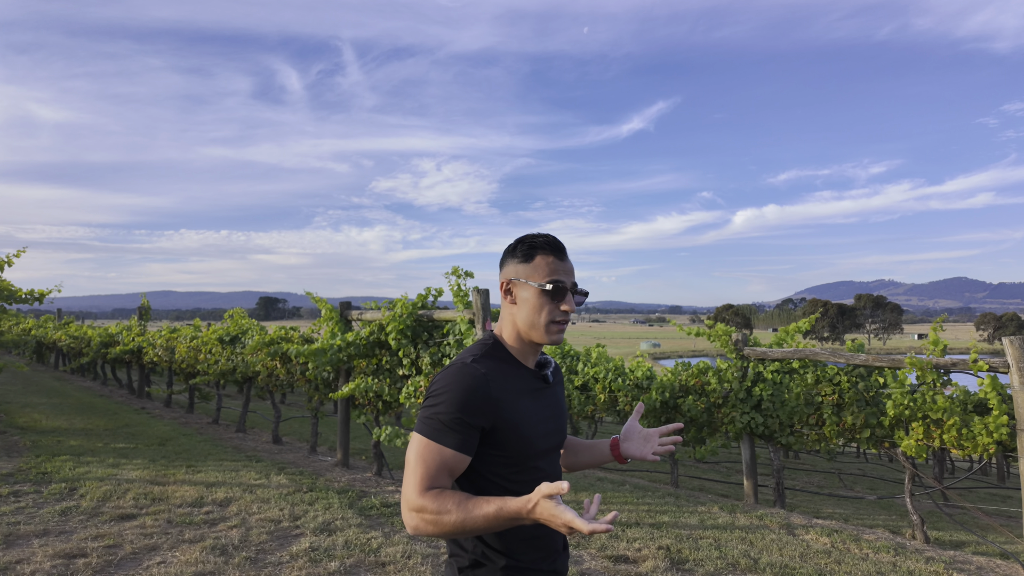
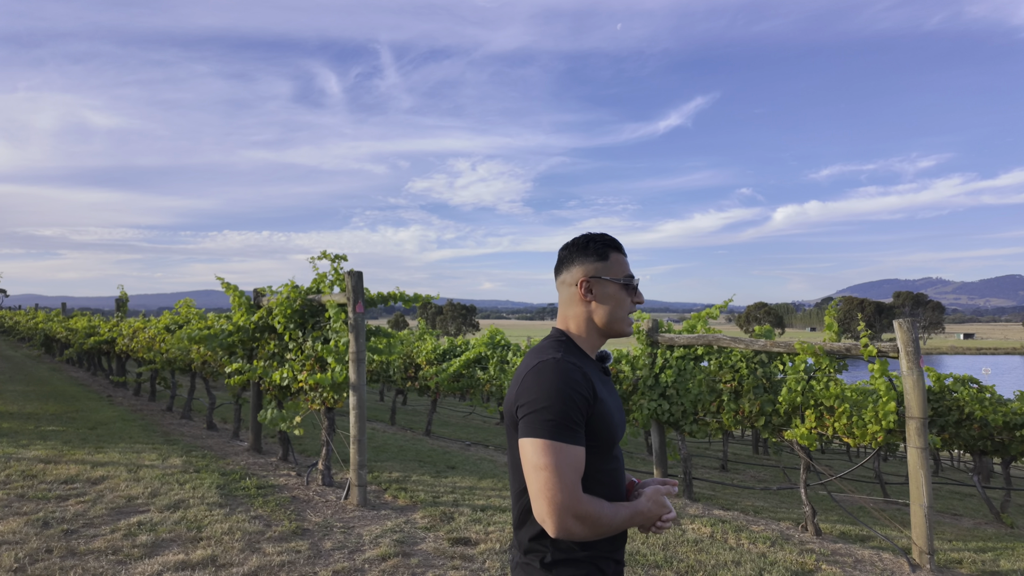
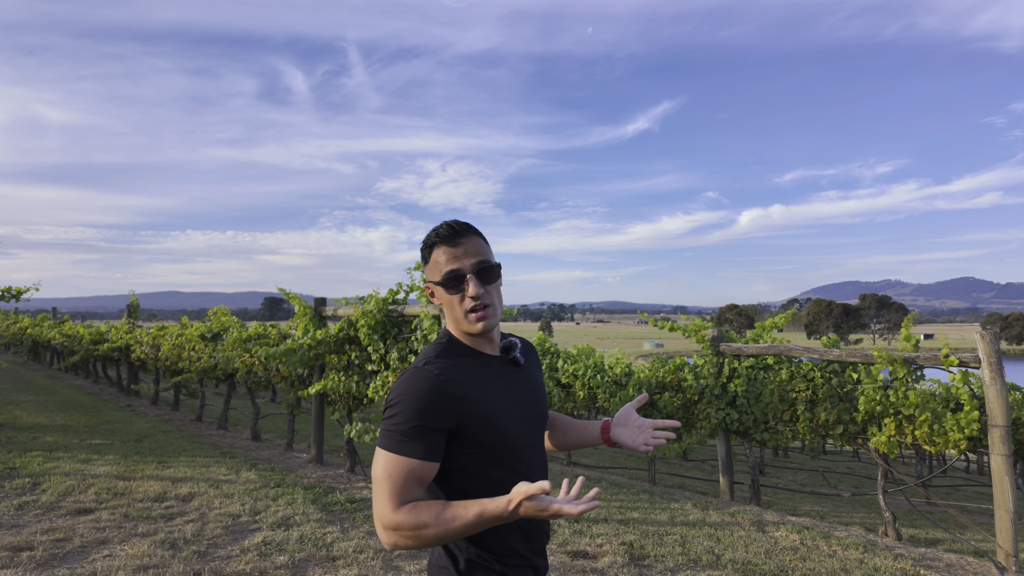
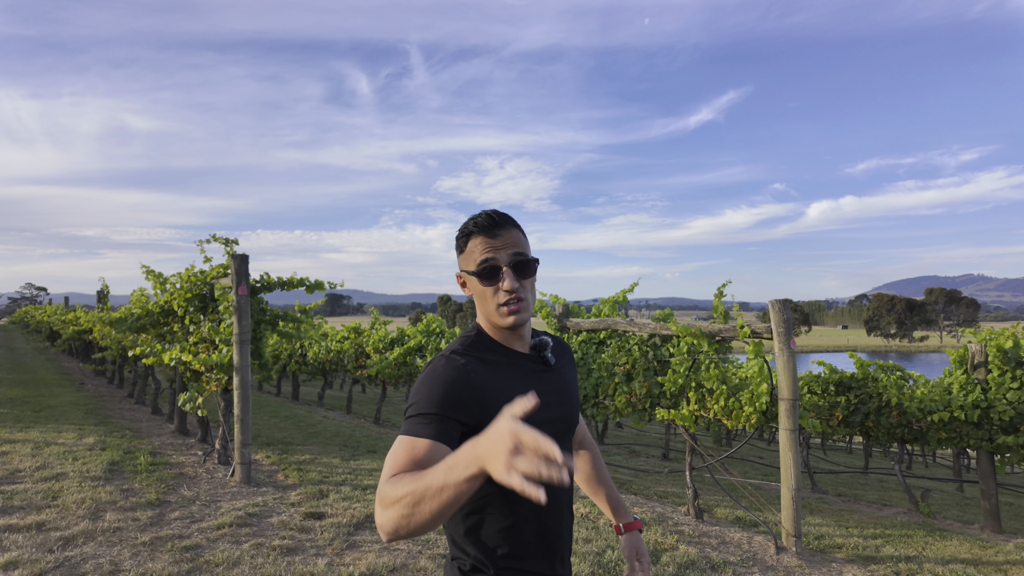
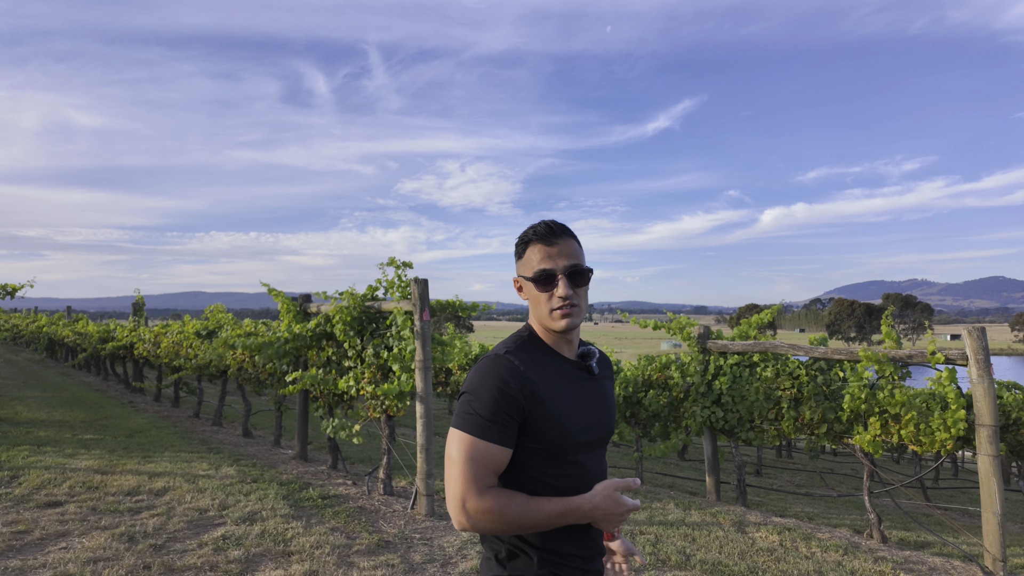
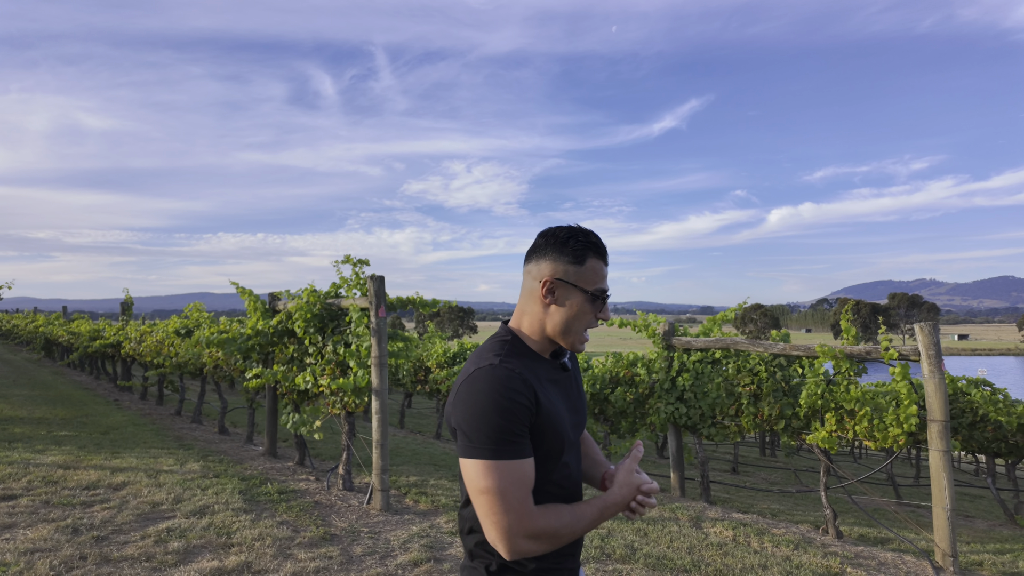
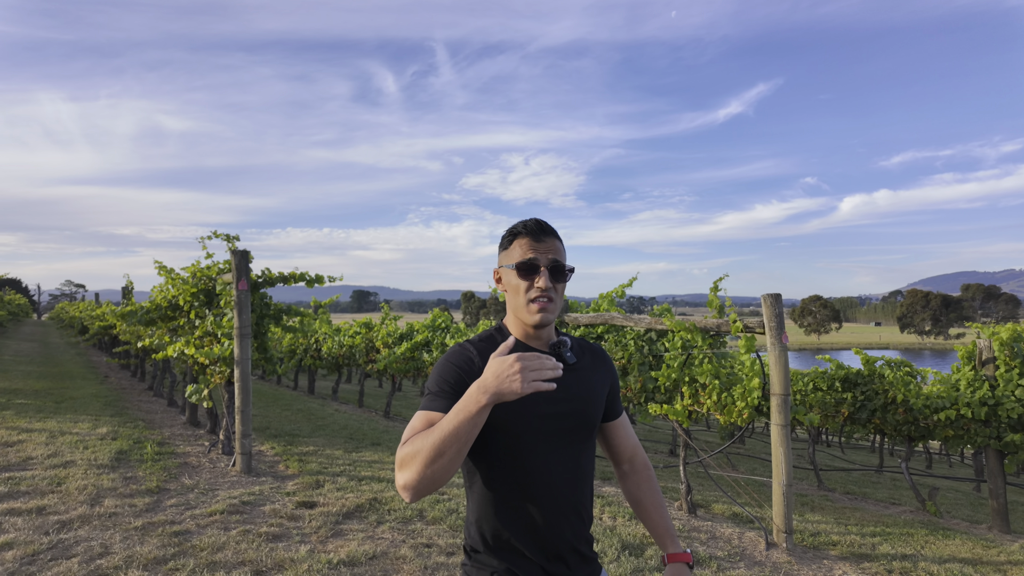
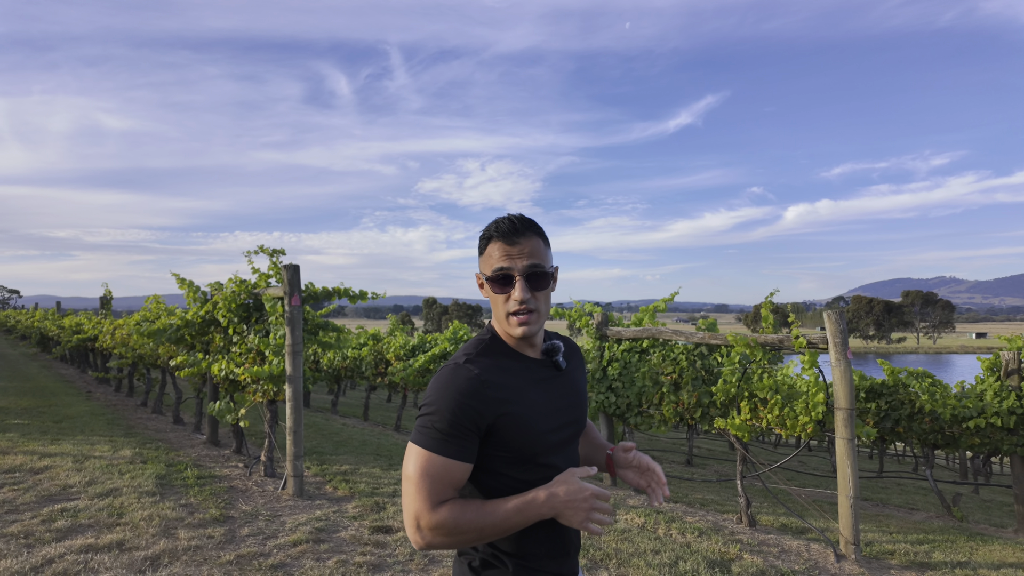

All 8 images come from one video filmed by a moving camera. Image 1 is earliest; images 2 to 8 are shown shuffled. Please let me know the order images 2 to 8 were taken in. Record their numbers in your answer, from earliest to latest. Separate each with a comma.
3, 5, 6, 2, 8, 4, 7
